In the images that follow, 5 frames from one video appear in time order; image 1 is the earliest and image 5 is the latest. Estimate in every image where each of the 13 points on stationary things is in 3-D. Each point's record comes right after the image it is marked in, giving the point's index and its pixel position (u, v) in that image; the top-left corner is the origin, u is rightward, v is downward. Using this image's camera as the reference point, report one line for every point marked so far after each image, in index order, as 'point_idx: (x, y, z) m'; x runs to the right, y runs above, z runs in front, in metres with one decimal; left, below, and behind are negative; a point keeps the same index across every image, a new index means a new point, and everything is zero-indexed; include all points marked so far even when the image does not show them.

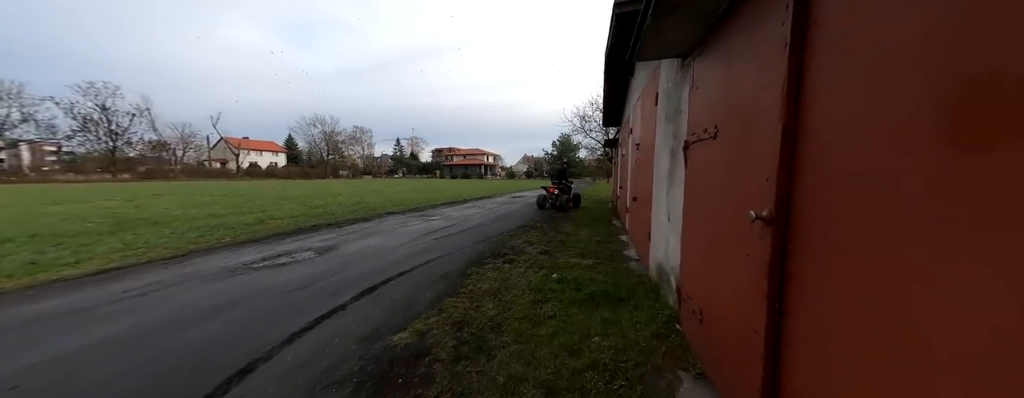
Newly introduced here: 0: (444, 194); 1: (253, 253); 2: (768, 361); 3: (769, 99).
0: (-3.2, +0.2, +15.3) m
1: (-4.1, -0.9, +5.0) m
2: (+1.3, -0.8, +1.6) m
3: (+1.3, +0.5, +1.6) m
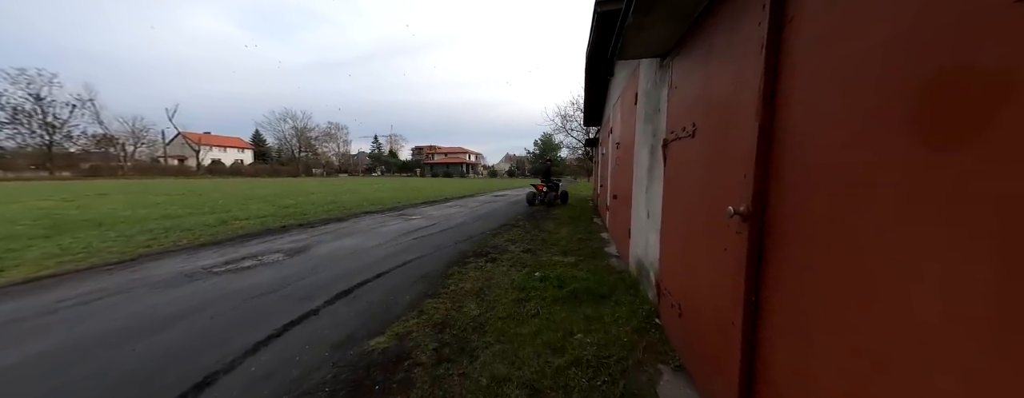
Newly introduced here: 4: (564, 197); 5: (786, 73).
0: (-4.2, +0.3, +15.0) m
1: (-4.4, -0.9, +4.7) m
2: (+1.2, -0.8, +1.6) m
3: (+1.2, +0.5, +1.7) m
4: (+2.2, +0.1, +11.5) m
5: (+1.2, +0.6, +1.4) m
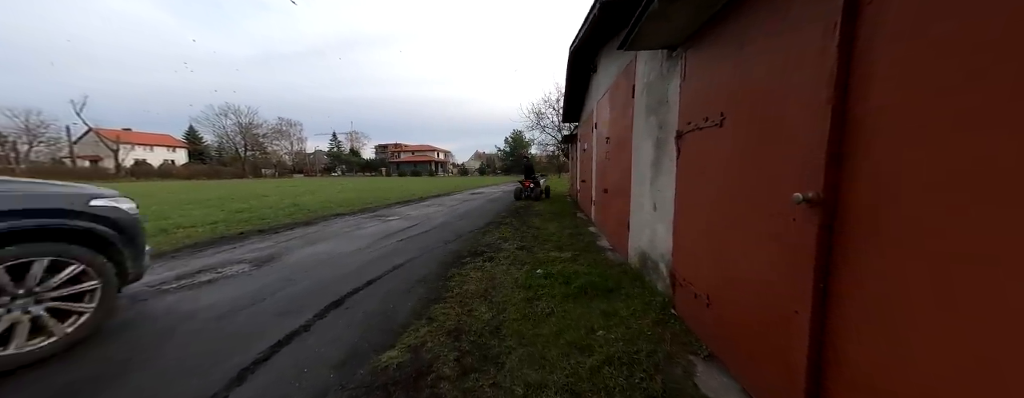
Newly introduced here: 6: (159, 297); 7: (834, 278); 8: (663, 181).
0: (-5.5, +0.3, +14.2) m
1: (-4.4, -0.9, +4.0) m
2: (+1.5, -0.7, +1.6) m
3: (+1.5, +0.6, +1.6) m
4: (+1.3, +0.3, +11.5) m
5: (+1.5, +0.6, +1.4) m
6: (-3.7, -1.0, +3.3) m
7: (+1.5, -0.4, +1.5) m
8: (+1.6, +0.2, +3.3) m
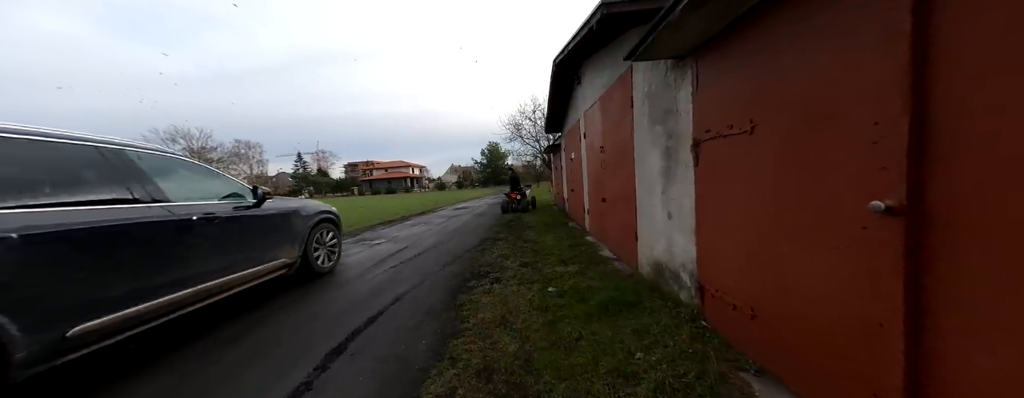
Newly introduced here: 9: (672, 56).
0: (-6.3, -0.6, +13.5) m
1: (-4.2, -1.4, +3.4) m
2: (+1.8, -0.7, +1.5) m
3: (+1.7, +0.6, +1.6) m
4: (+0.7, -0.1, +11.4) m
5: (+1.8, +0.6, +1.4) m
6: (-3.5, -1.4, +2.8) m
7: (+1.8, -0.4, +1.4) m
8: (+1.7, +0.1, +3.2) m
9: (+1.6, +1.4, +3.1) m
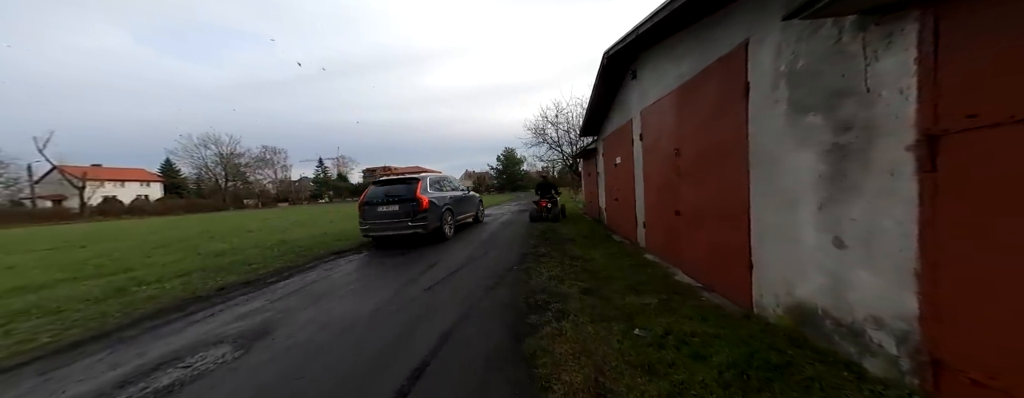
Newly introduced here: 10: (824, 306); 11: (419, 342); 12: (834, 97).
0: (-5.3, -0.7, +12.7) m
1: (-3.5, -1.4, +2.5) m
2: (+2.5, -0.9, +0.5) m
3: (+2.4, +0.5, +0.6) m
4: (+1.6, -0.4, +10.4) m
5: (+2.5, +0.5, +0.3) m
6: (-2.8, -1.4, +1.8) m
7: (+2.5, -0.5, +0.3) m
8: (+2.4, -0.1, +2.2) m
9: (+2.3, +1.3, +2.1) m
10: (+2.4, -0.8, +2.5) m
11: (-0.9, -1.3, +2.9) m
12: (+2.4, +0.8, +2.4) m
